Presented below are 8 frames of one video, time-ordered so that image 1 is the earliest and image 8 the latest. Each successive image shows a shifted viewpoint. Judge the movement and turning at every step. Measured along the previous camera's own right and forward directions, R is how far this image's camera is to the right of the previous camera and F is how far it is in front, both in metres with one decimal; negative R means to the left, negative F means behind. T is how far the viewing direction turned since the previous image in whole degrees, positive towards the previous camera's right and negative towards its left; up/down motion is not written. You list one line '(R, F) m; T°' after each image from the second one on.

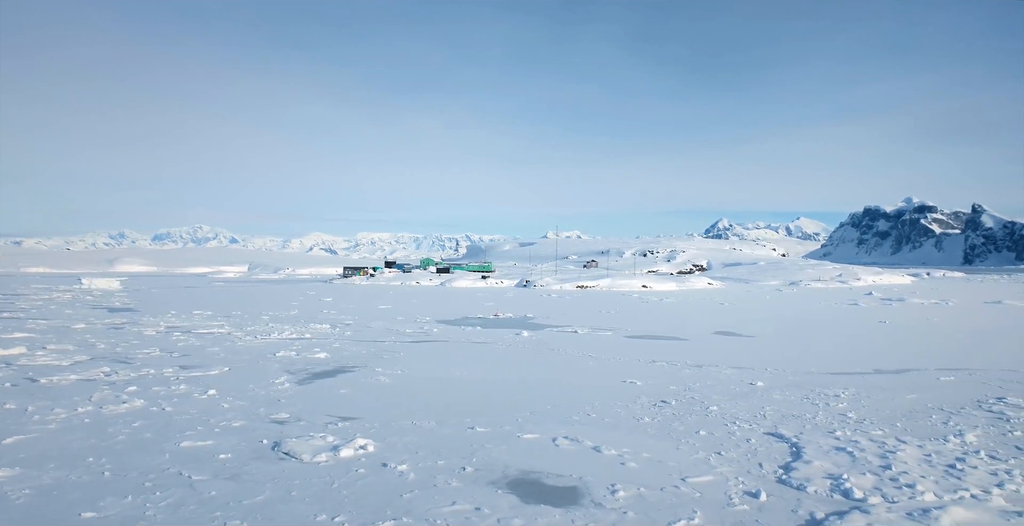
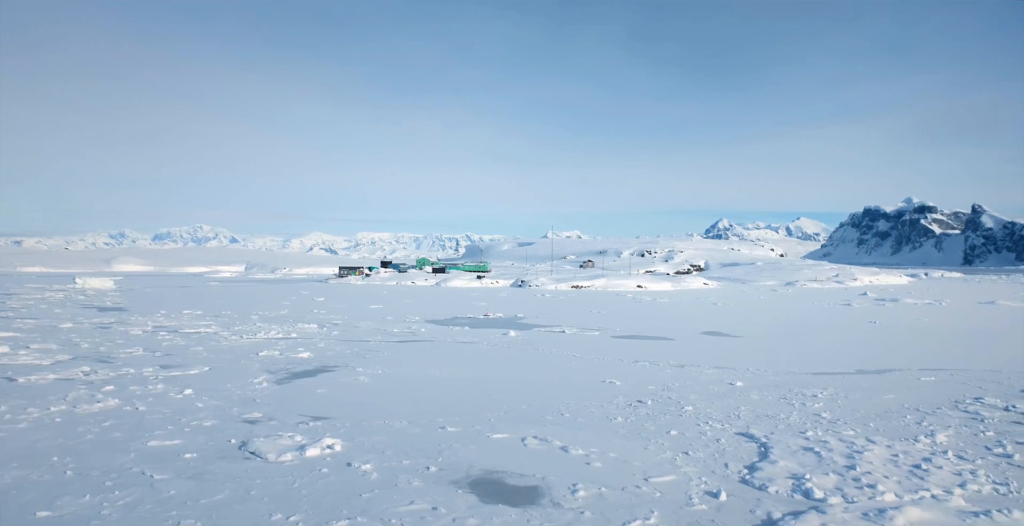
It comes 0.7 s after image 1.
(+0.7, 0.0) m; 0°
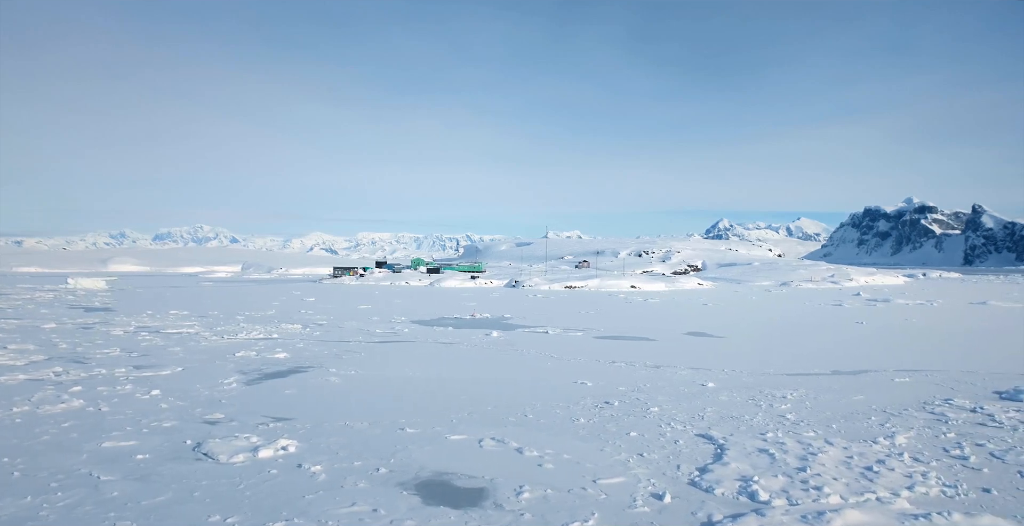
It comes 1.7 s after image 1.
(+0.9, 0.0) m; 0°
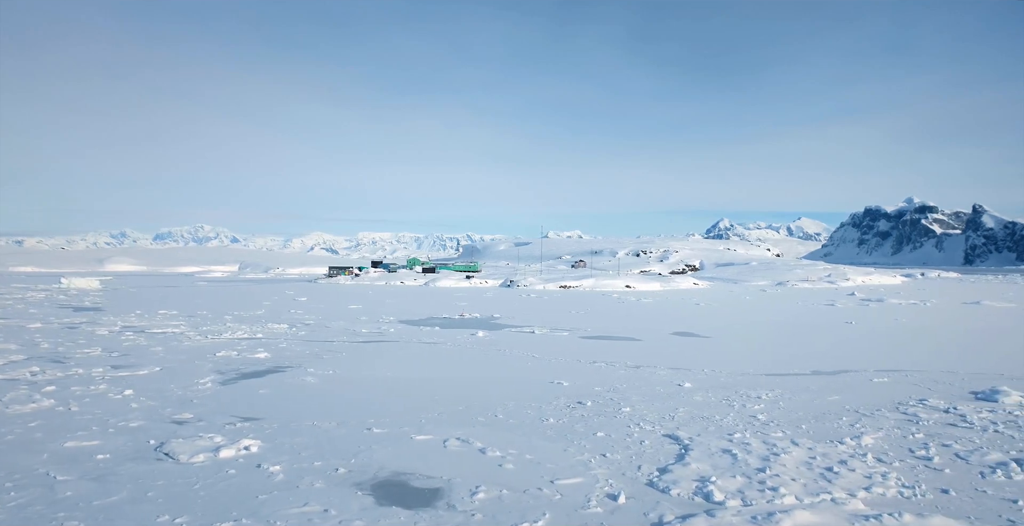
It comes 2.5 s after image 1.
(+0.8, 0.0) m; 0°
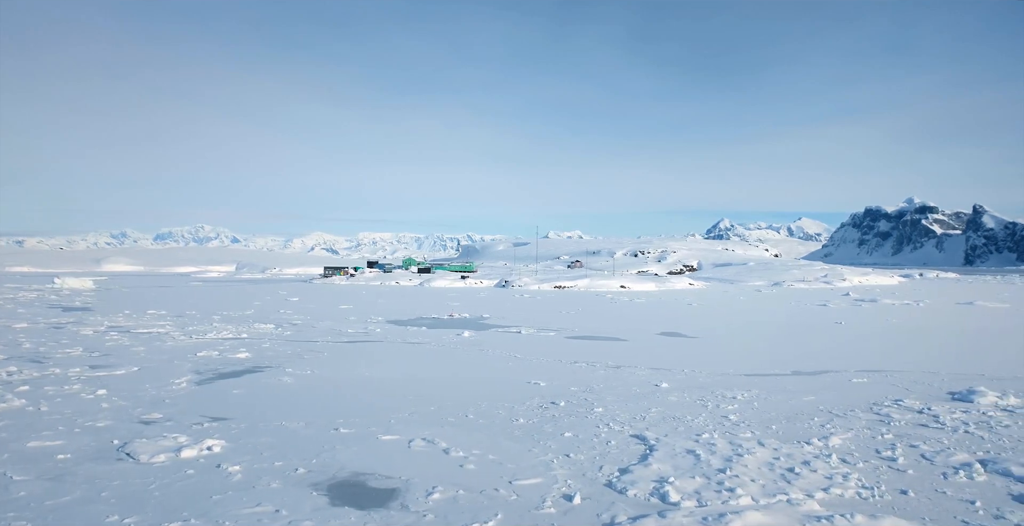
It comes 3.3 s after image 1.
(+0.8, 0.0) m; 0°
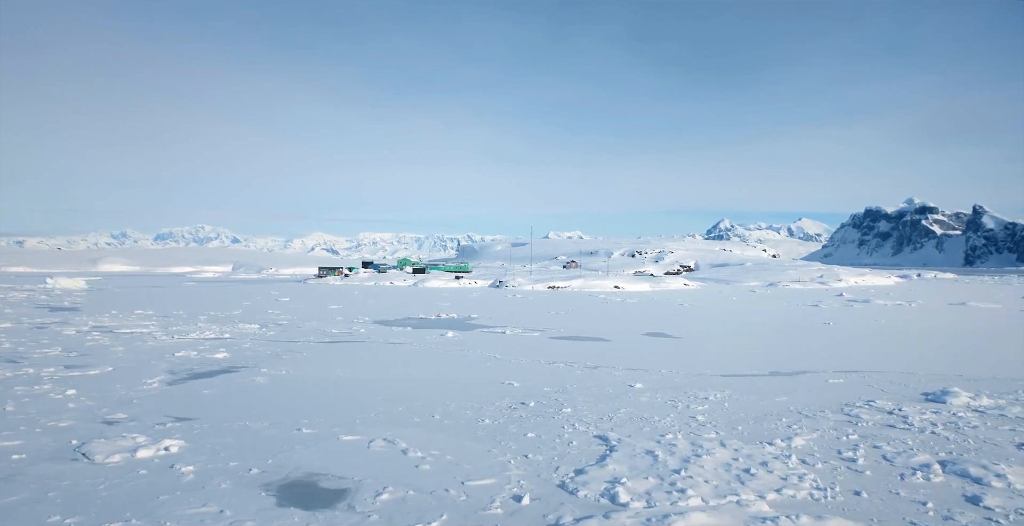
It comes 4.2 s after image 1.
(+0.8, 0.0) m; 0°
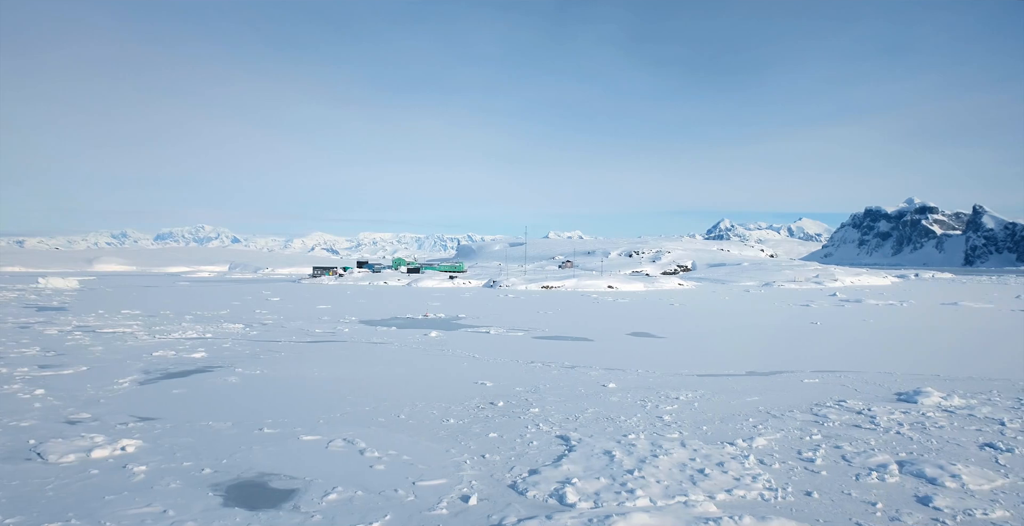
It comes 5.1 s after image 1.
(+0.9, 0.0) m; 0°
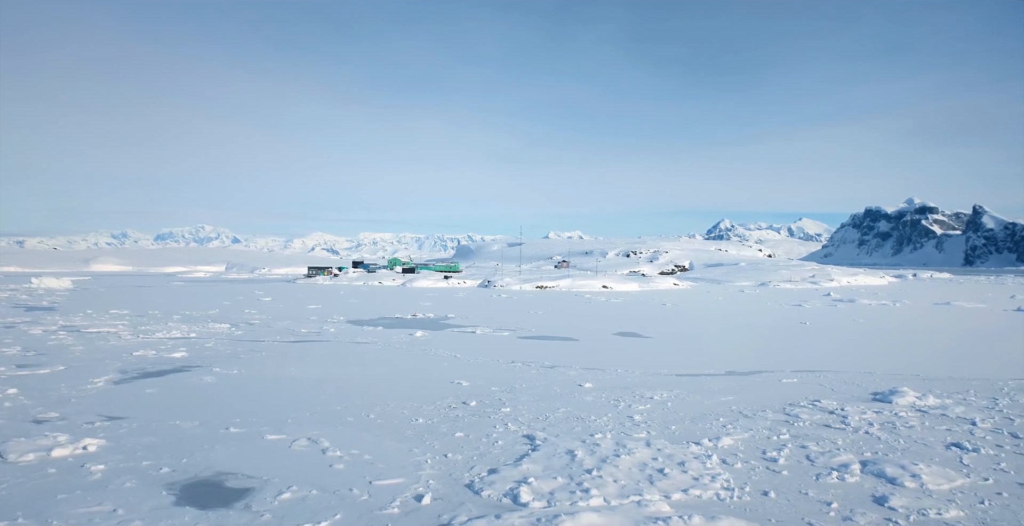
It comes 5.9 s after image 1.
(+0.8, 0.0) m; 0°
